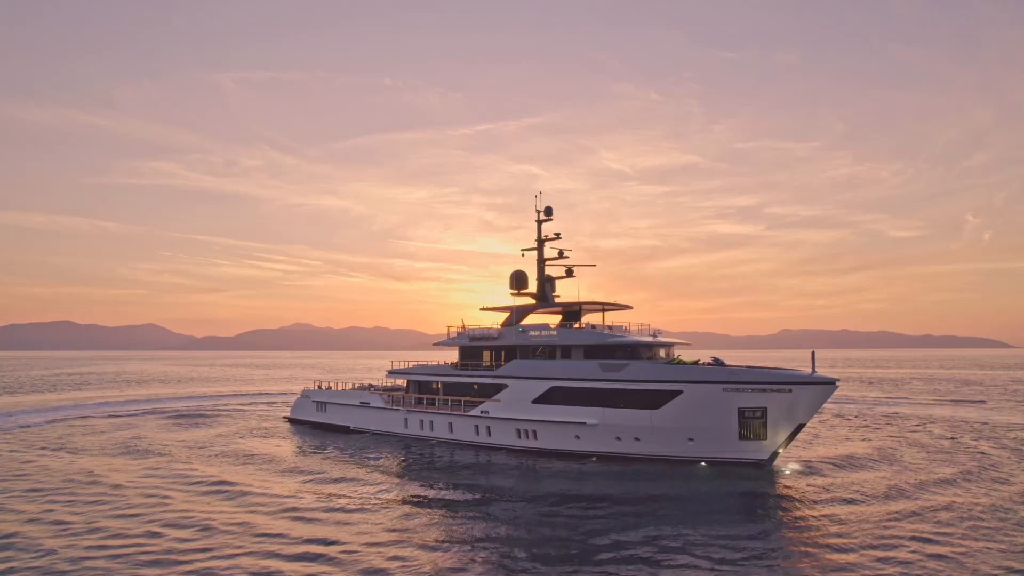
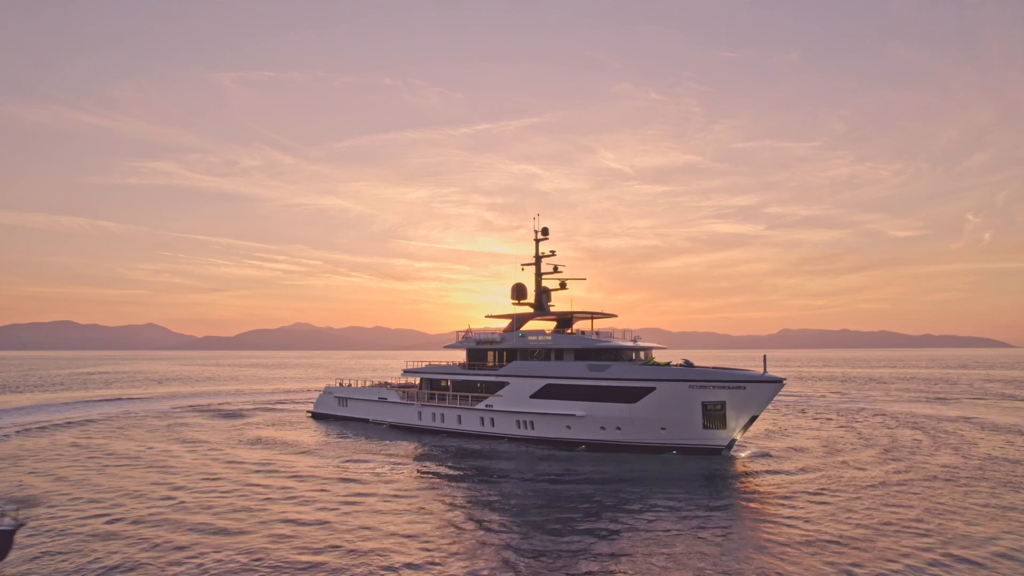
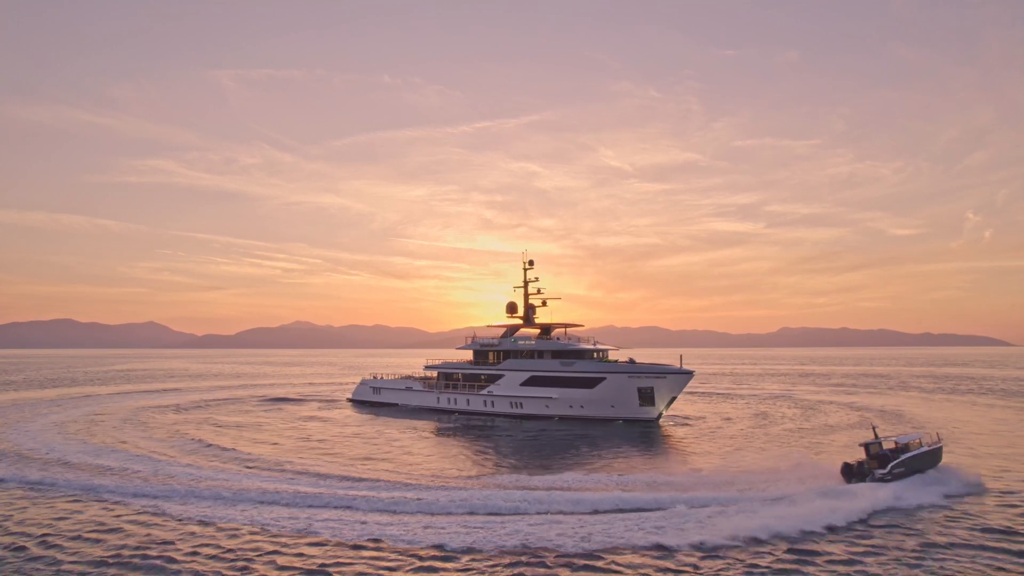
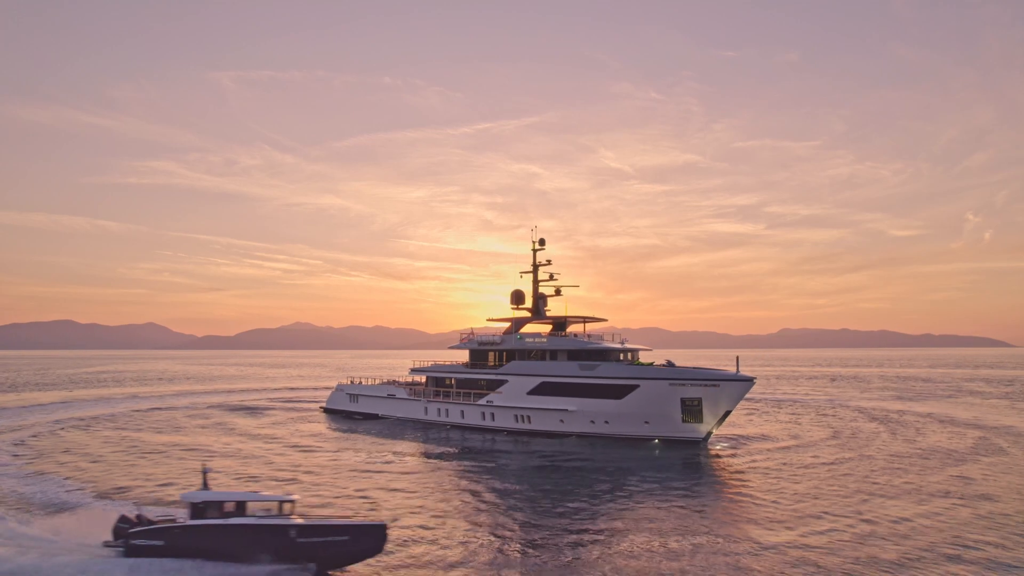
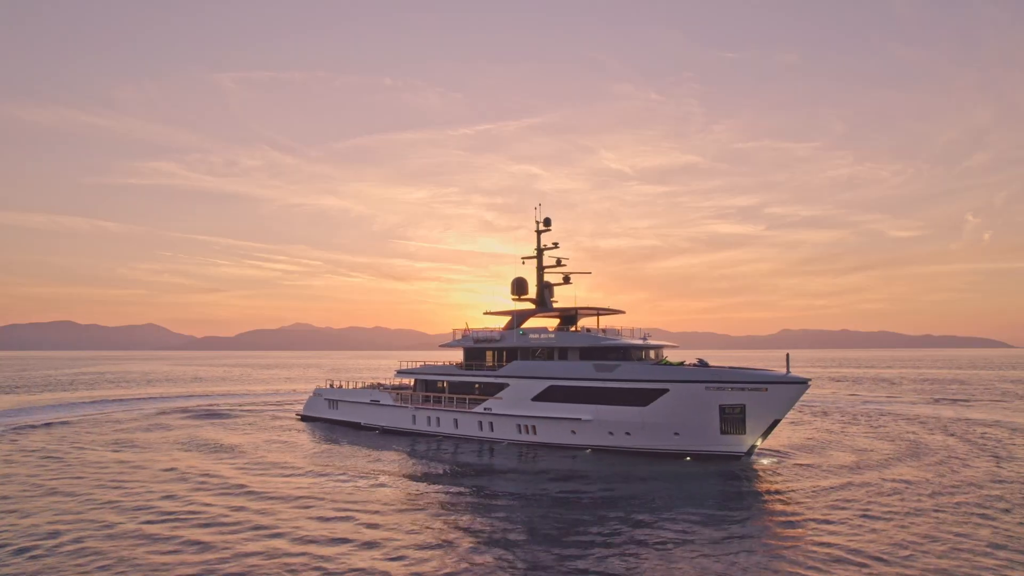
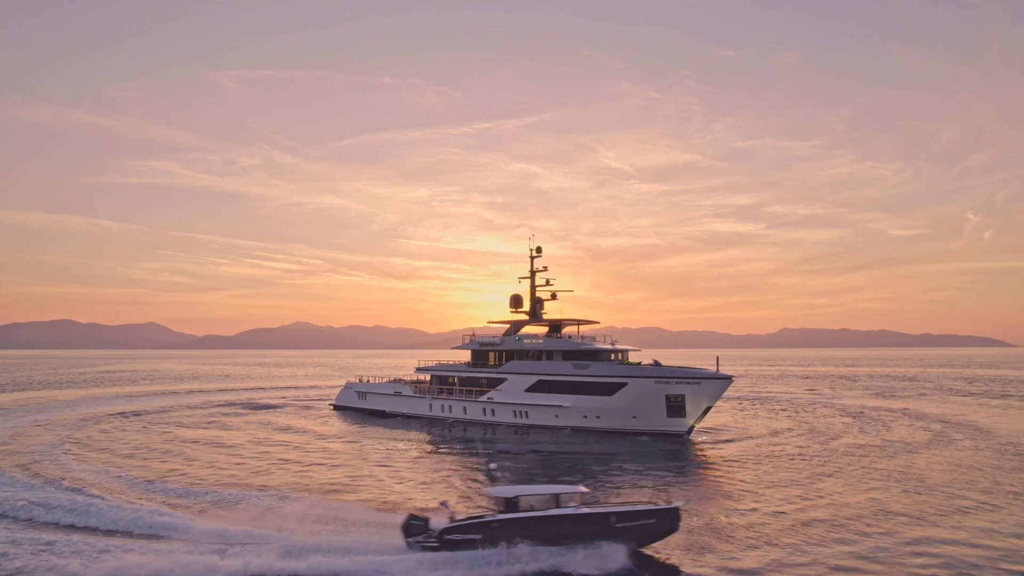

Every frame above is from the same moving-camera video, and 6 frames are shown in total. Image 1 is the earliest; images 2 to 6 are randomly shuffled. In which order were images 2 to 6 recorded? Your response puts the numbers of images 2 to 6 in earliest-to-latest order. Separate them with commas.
5, 2, 4, 6, 3
